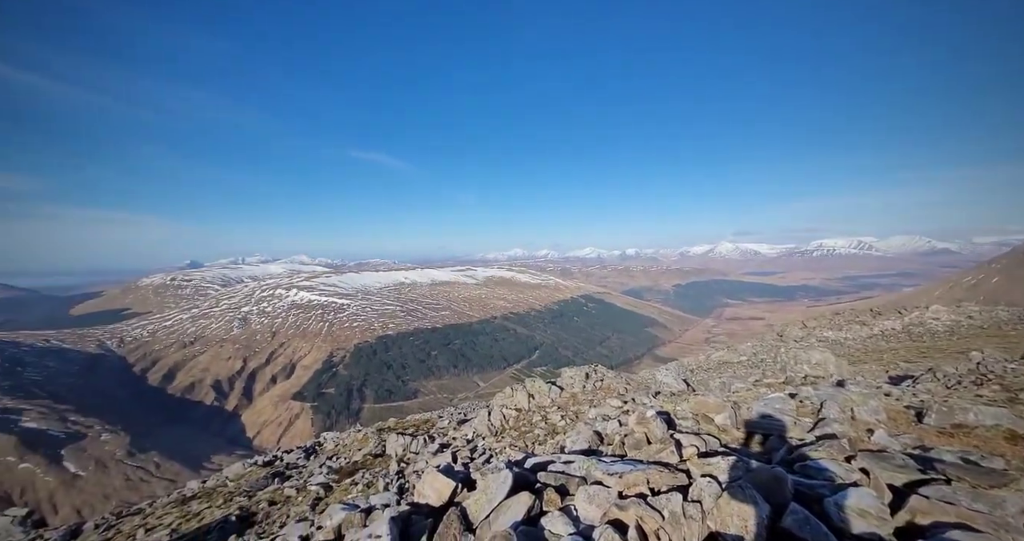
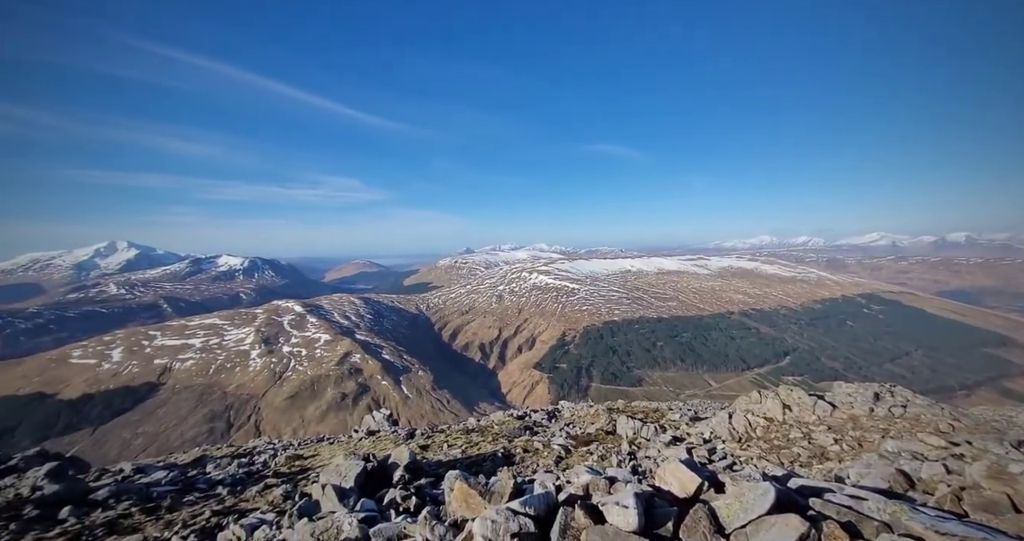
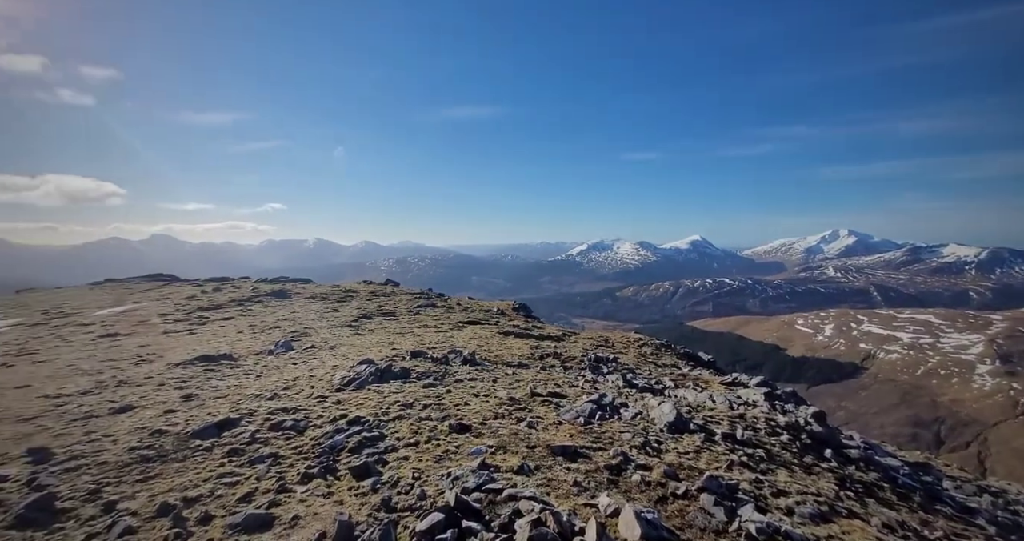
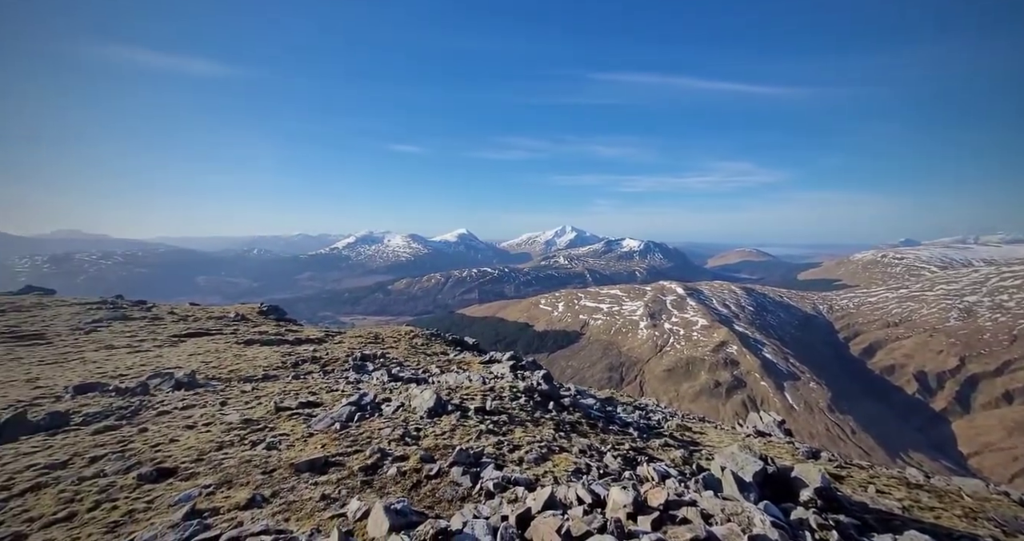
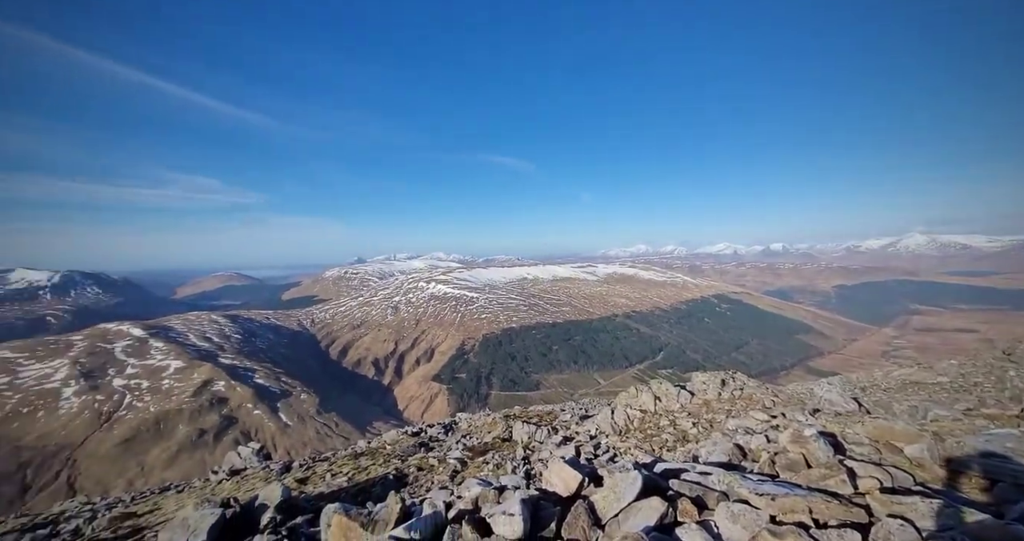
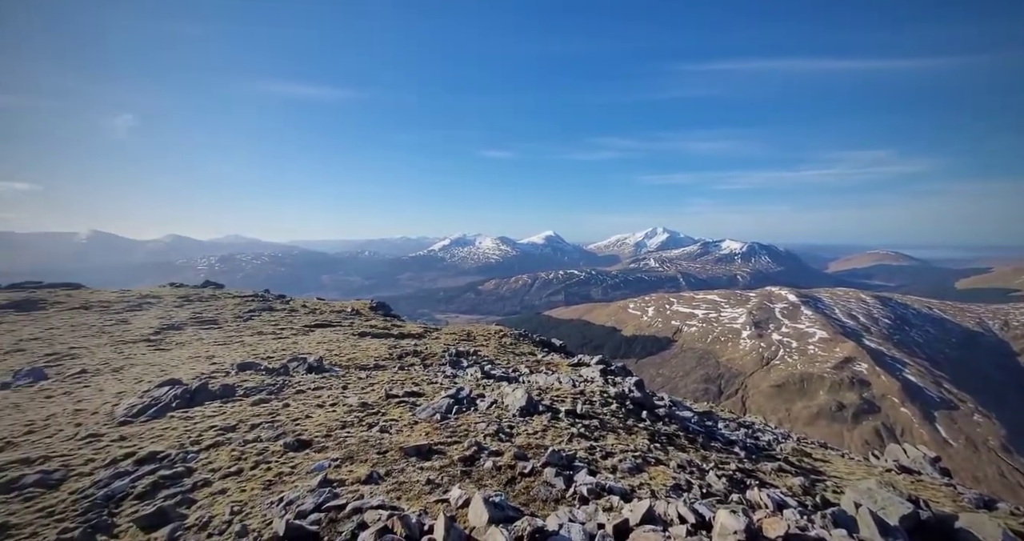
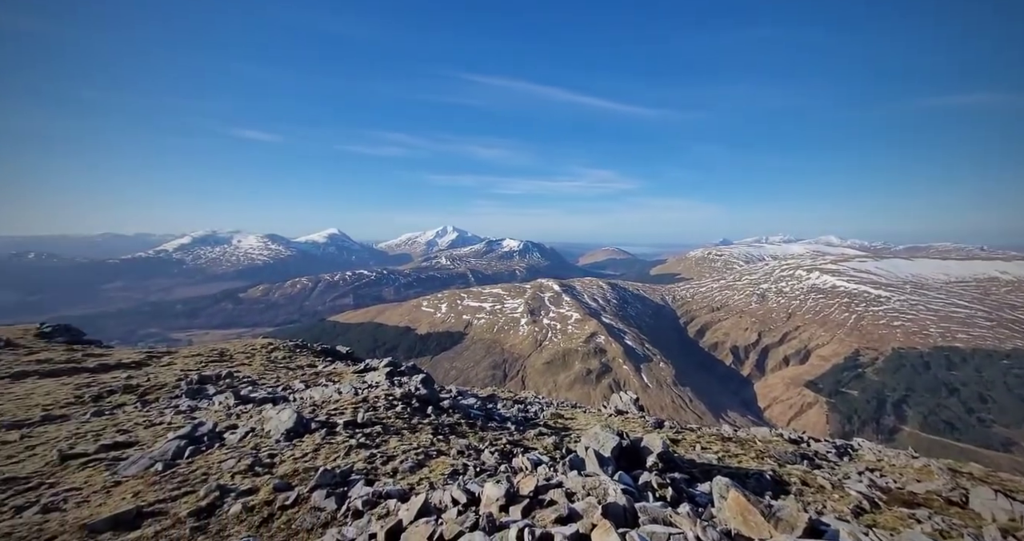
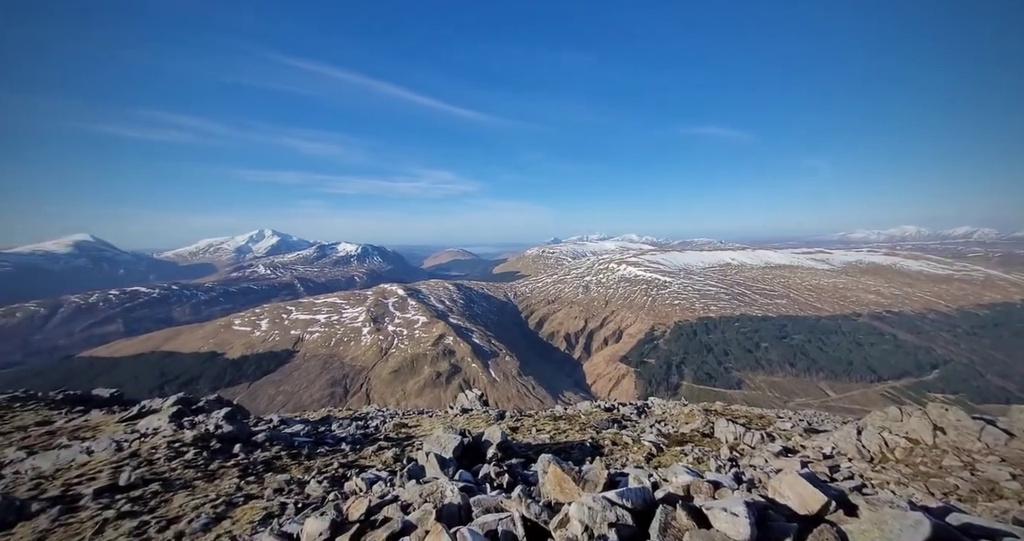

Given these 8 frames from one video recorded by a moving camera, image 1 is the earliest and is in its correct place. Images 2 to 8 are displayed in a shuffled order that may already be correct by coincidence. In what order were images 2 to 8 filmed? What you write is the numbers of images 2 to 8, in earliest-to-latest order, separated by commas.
5, 2, 8, 7, 4, 6, 3
